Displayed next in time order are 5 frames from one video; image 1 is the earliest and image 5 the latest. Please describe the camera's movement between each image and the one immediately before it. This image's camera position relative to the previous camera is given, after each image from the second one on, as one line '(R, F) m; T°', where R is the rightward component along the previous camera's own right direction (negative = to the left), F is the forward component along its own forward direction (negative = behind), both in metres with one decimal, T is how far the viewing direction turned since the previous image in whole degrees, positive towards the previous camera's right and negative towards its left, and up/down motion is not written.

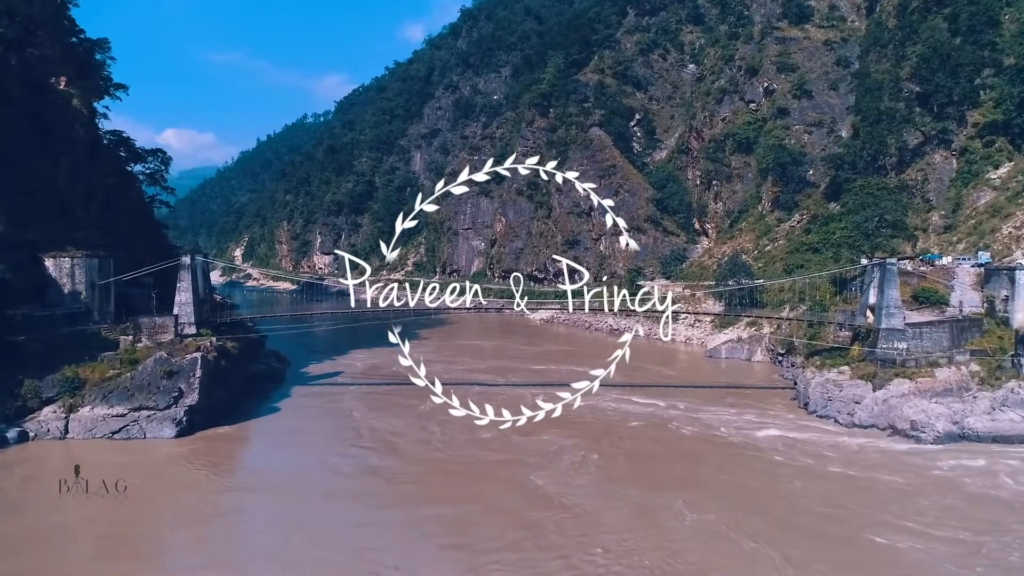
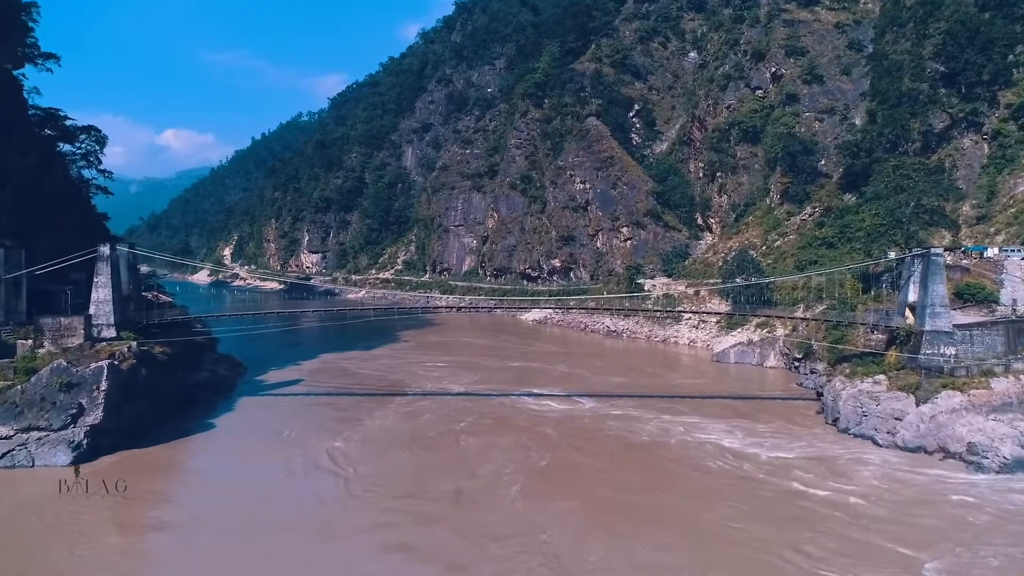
(+0.4, +2.1) m; 0°
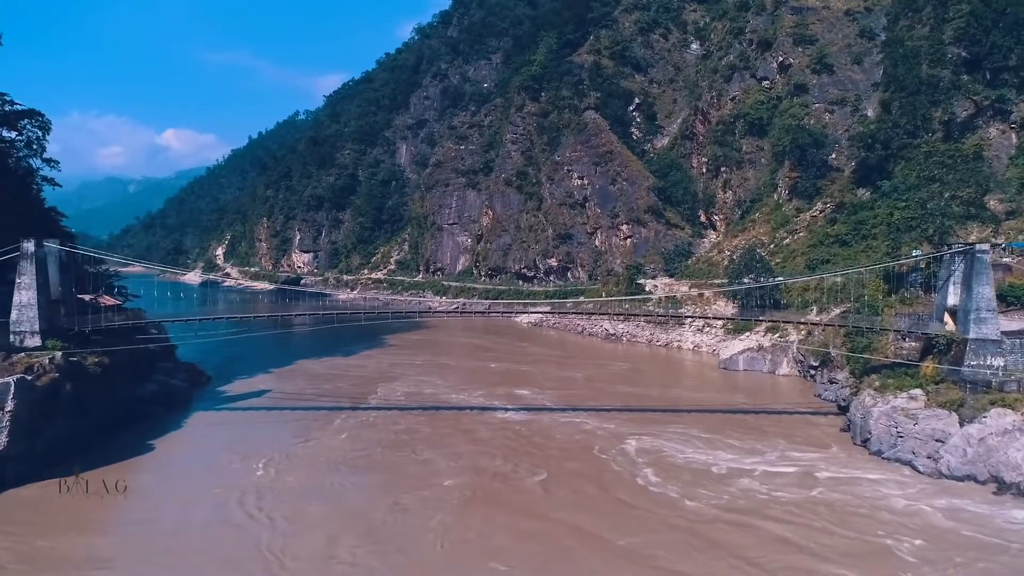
(+0.2, +1.5) m; 0°
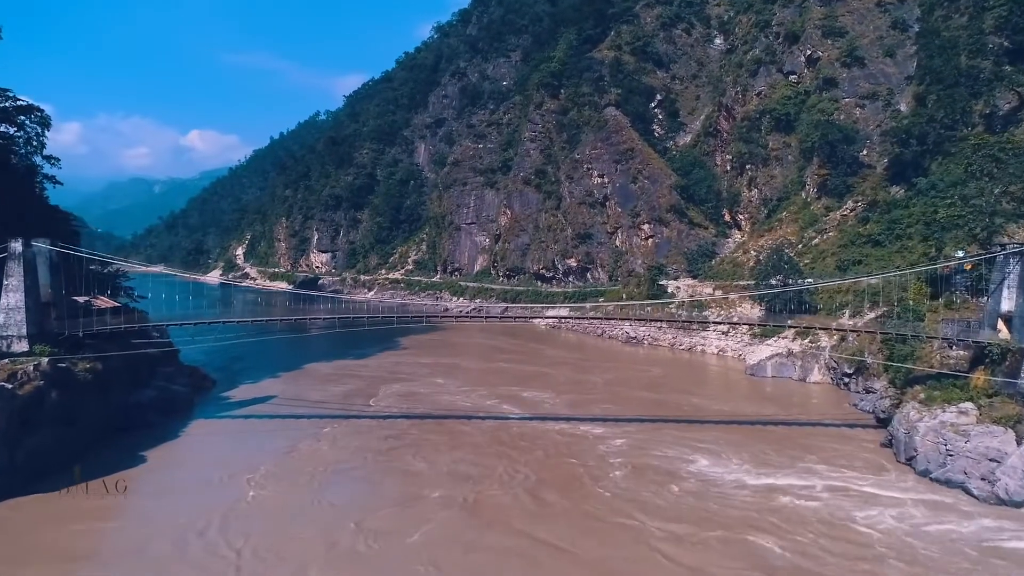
(+0.1, +0.7) m; -2°
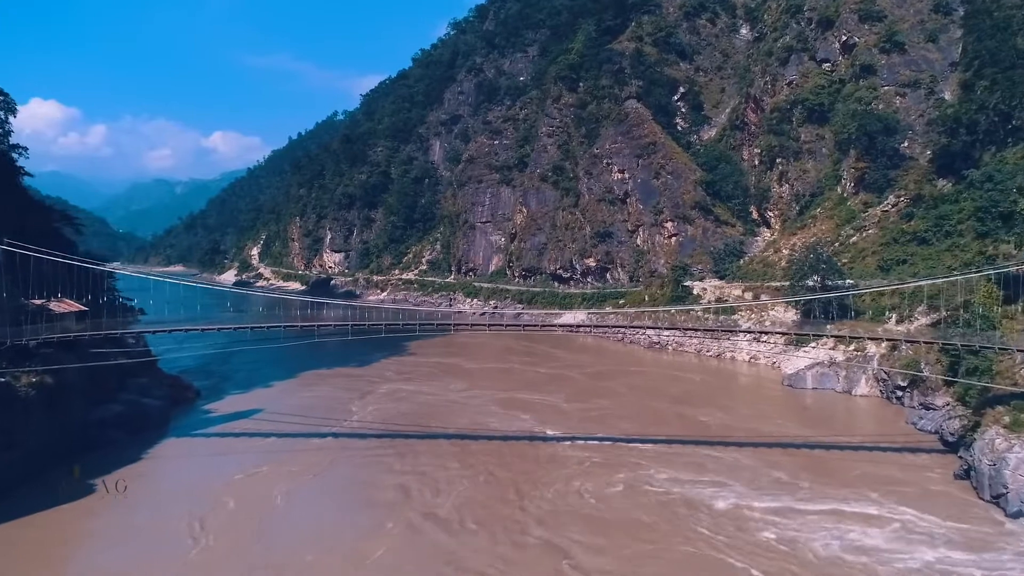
(+0.1, +1.5) m; -1°
